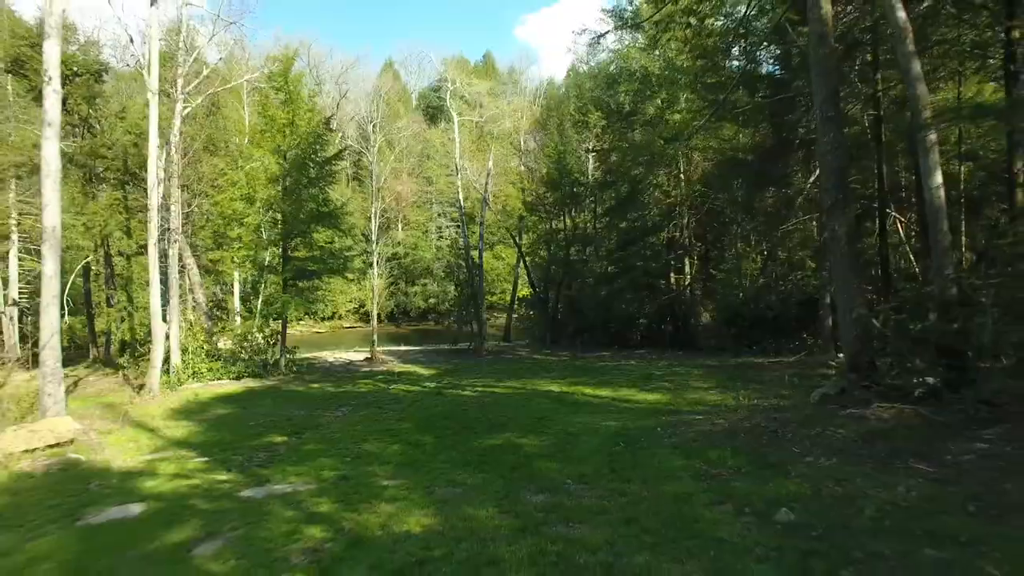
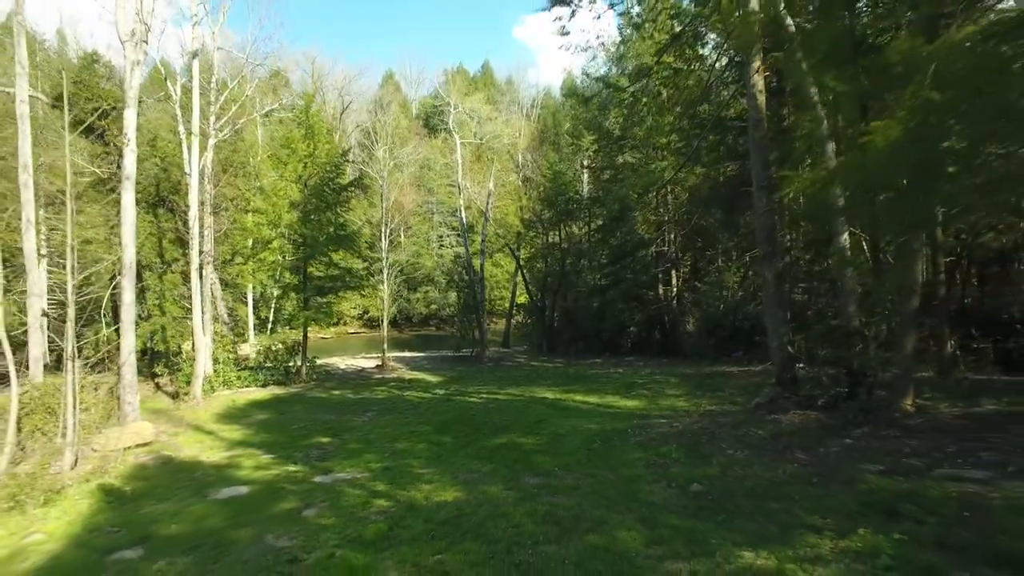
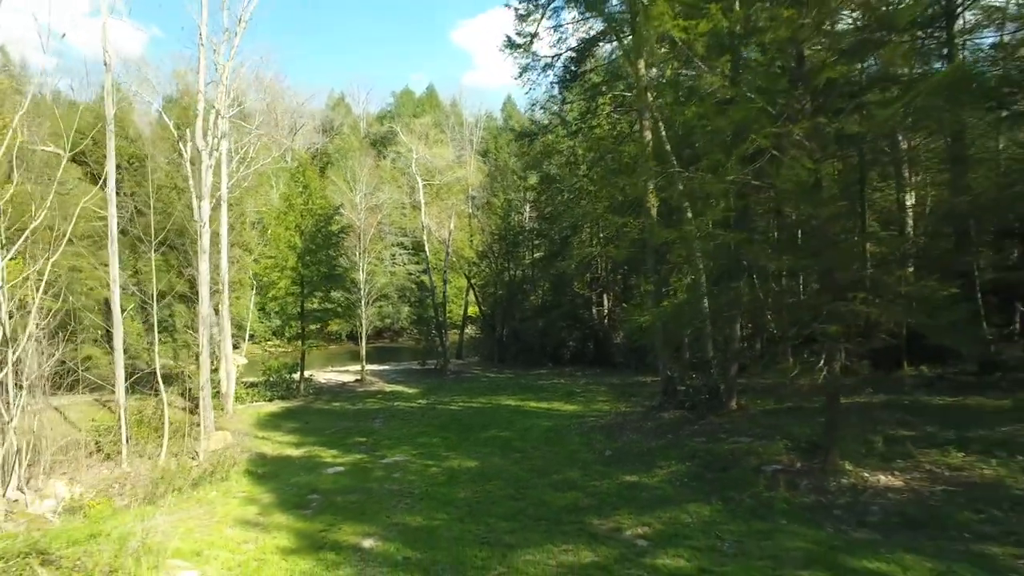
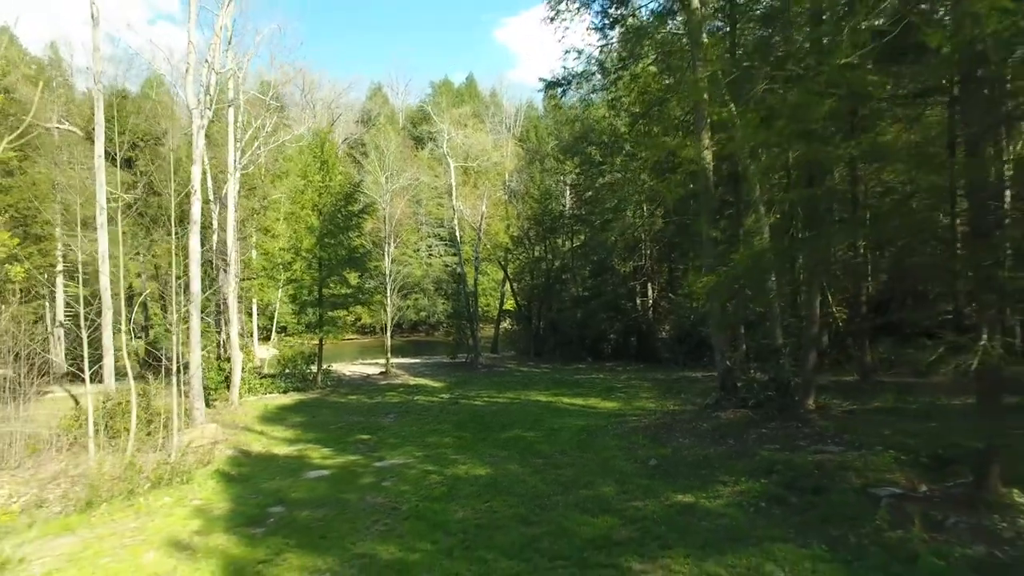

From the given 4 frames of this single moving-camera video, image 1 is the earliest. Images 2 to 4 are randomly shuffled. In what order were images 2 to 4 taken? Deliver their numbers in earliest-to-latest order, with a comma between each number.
2, 4, 3
